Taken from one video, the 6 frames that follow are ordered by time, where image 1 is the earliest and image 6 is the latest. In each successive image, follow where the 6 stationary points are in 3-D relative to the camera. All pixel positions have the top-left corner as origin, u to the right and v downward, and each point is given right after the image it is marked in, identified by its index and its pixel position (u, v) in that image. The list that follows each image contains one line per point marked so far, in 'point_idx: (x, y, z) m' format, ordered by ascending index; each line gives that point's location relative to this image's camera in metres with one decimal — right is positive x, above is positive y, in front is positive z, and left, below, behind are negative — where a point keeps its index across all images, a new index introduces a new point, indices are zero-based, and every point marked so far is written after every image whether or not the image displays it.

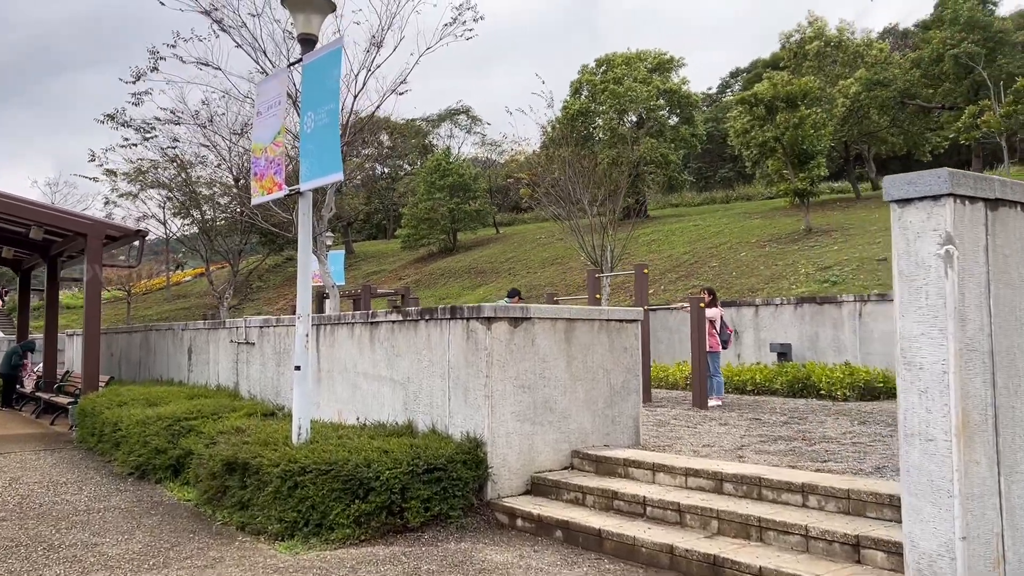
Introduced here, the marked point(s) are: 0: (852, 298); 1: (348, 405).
0: (+4.5, -0.1, +11.2) m
1: (-1.3, -1.0, +6.9) m
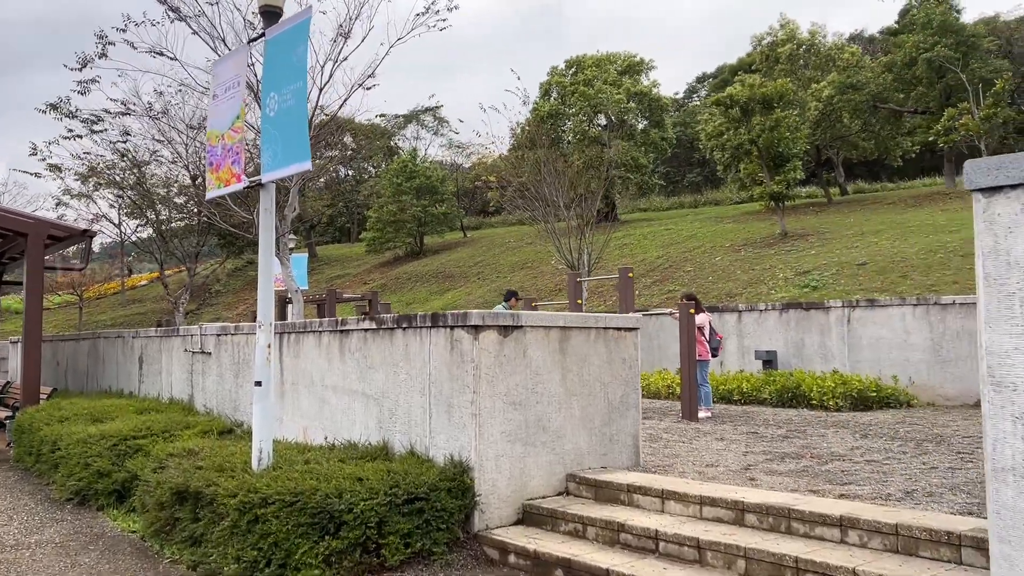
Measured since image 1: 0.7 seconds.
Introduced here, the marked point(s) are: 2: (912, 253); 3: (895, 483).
0: (+4.2, -0.2, +10.8) m
1: (-1.5, -1.0, +6.2) m
2: (+7.0, +0.6, +14.8) m
3: (+2.2, -1.1, +4.9) m
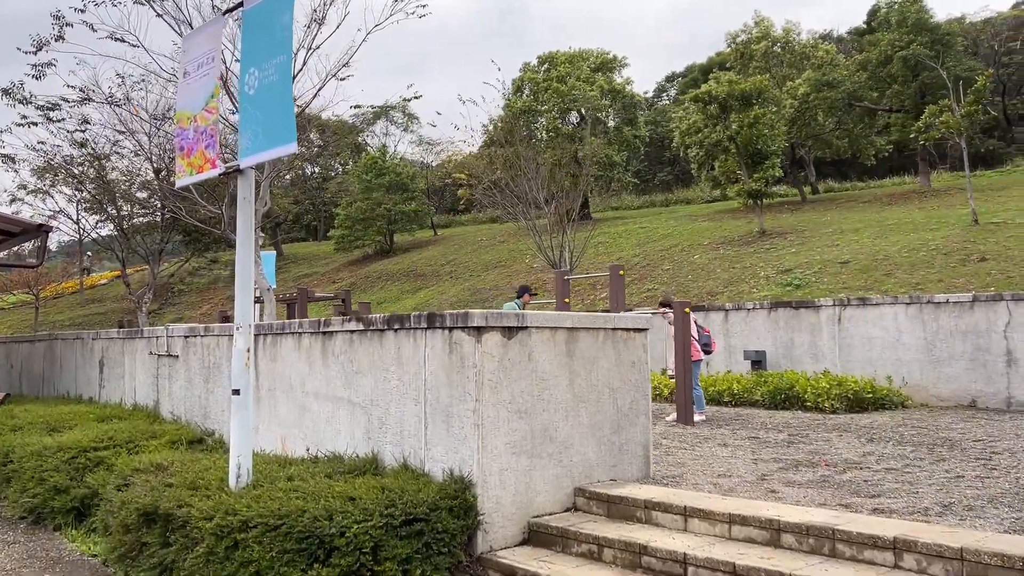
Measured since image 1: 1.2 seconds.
0: (+4.0, -0.2, +10.5) m
1: (-1.5, -1.0, +5.7) m
2: (+6.6, +0.6, +14.6) m
3: (+2.2, -1.1, +4.5) m
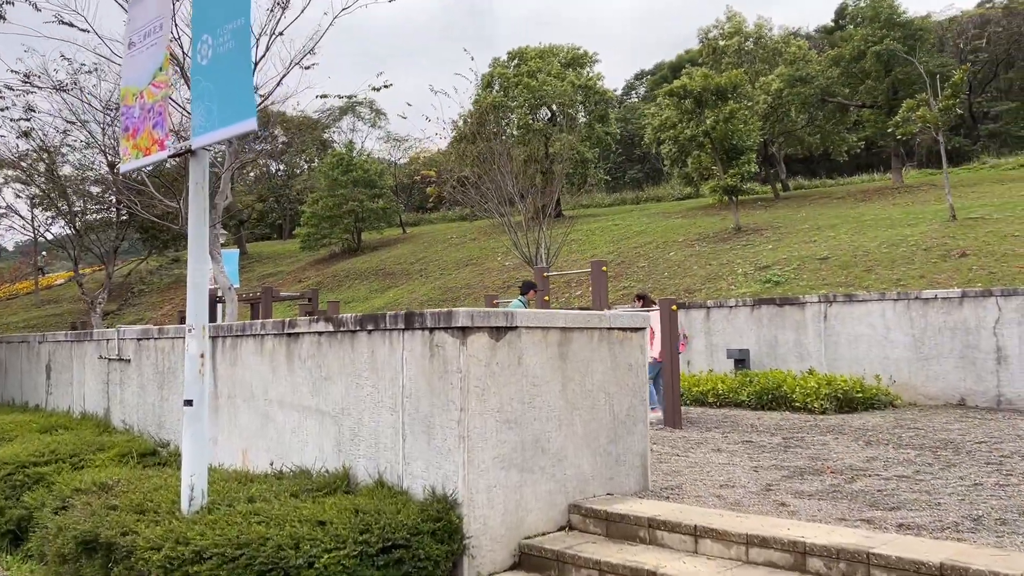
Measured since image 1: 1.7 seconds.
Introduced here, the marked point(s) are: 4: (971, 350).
0: (+3.7, -0.1, +10.2) m
1: (-1.6, -1.0, +5.2) m
2: (+6.1, +0.7, +14.4) m
3: (+2.2, -1.1, +4.2) m
4: (+4.9, -0.7, +9.1) m
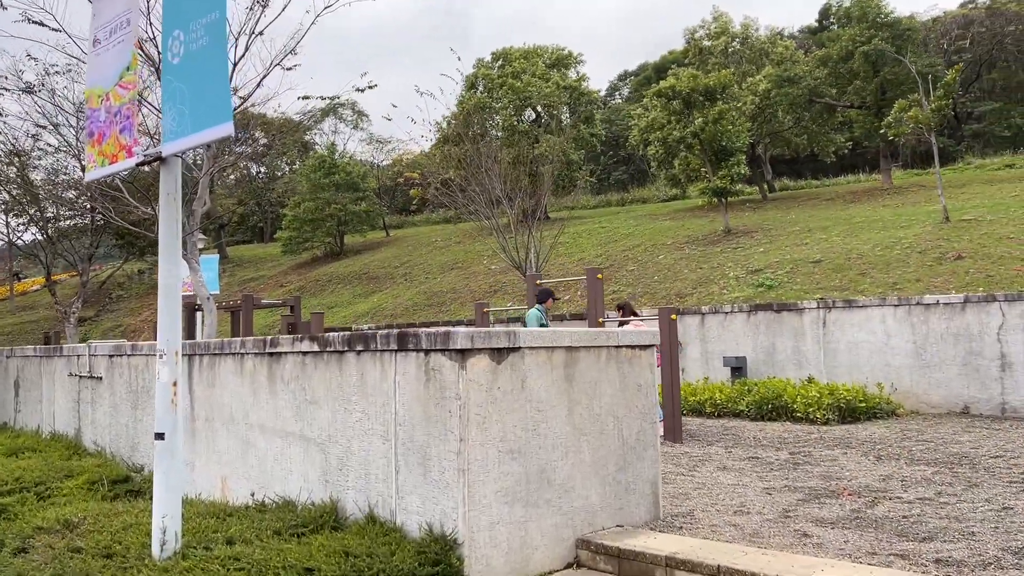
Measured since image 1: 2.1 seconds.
0: (+3.6, -0.2, +10.0) m
1: (-1.6, -1.0, +4.9) m
2: (+5.9, +0.6, +14.2) m
3: (+2.2, -1.1, +3.9) m
4: (+4.9, -0.7, +8.9) m
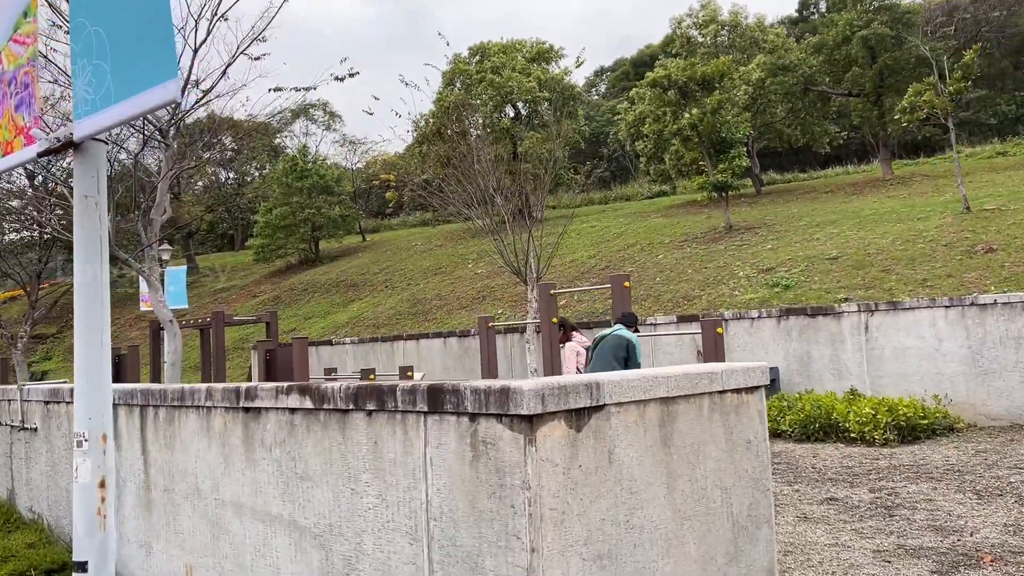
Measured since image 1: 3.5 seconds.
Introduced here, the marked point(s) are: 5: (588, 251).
0: (+3.6, -0.2, +9.0) m
1: (-1.4, -1.2, +3.7) m
2: (+5.9, +0.7, +13.2) m
3: (+2.5, -1.2, +2.8) m
4: (+5.0, -0.7, +7.9) m
5: (+1.7, +0.8, +19.1) m
